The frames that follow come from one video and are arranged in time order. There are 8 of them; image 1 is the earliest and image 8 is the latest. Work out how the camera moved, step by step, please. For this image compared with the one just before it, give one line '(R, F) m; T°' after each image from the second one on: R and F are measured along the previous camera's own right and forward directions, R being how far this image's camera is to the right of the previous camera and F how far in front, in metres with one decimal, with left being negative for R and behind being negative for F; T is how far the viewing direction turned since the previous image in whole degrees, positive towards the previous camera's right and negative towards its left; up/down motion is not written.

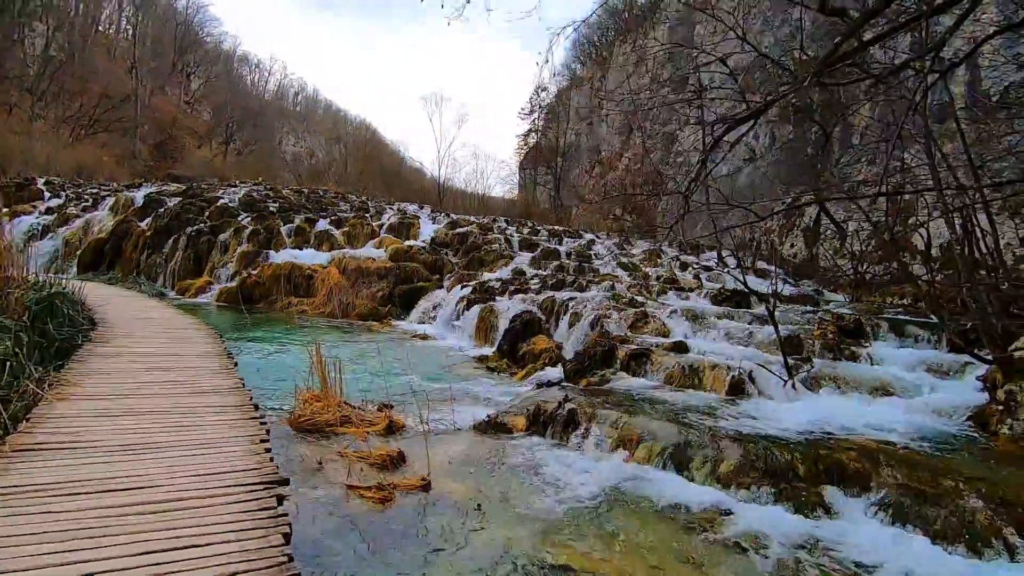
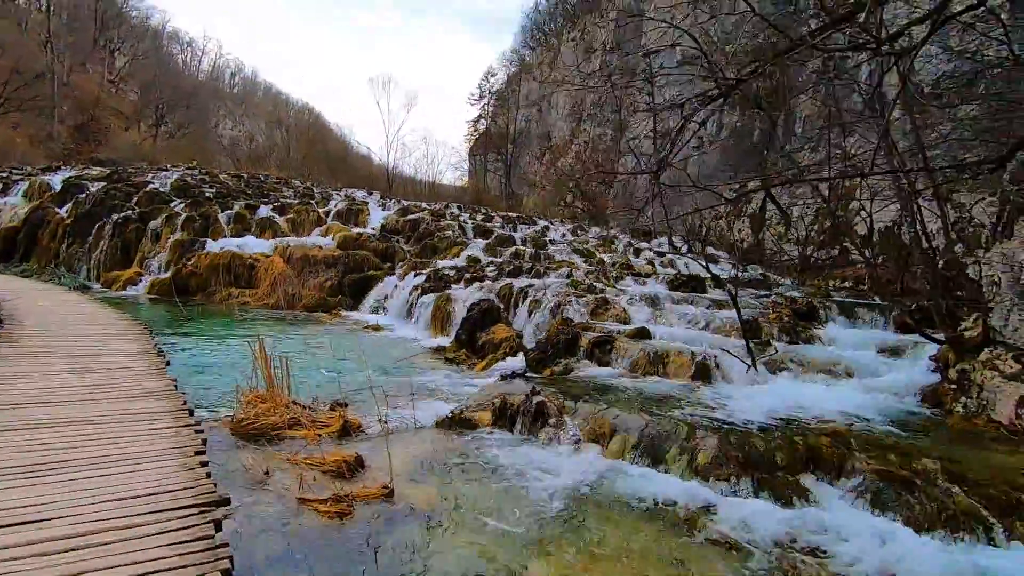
(-0.1, +0.4) m; +5°
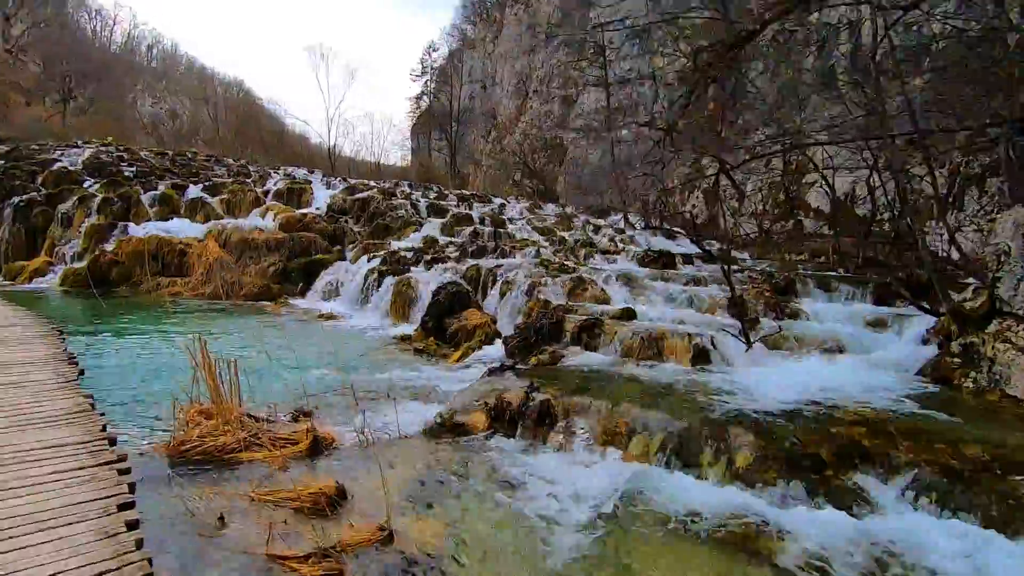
(-0.4, +0.8) m; +6°
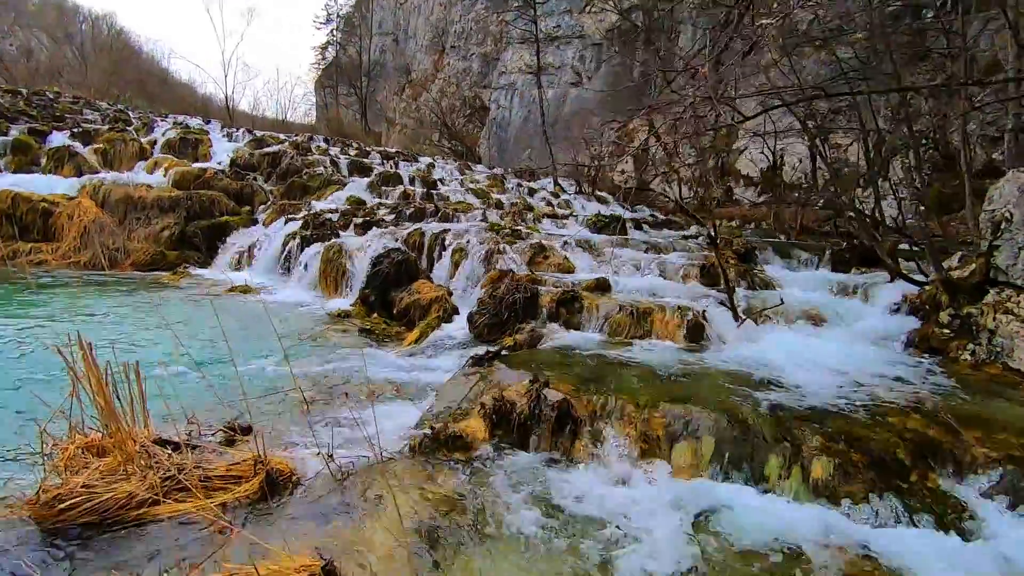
(-0.7, +1.1) m; +9°
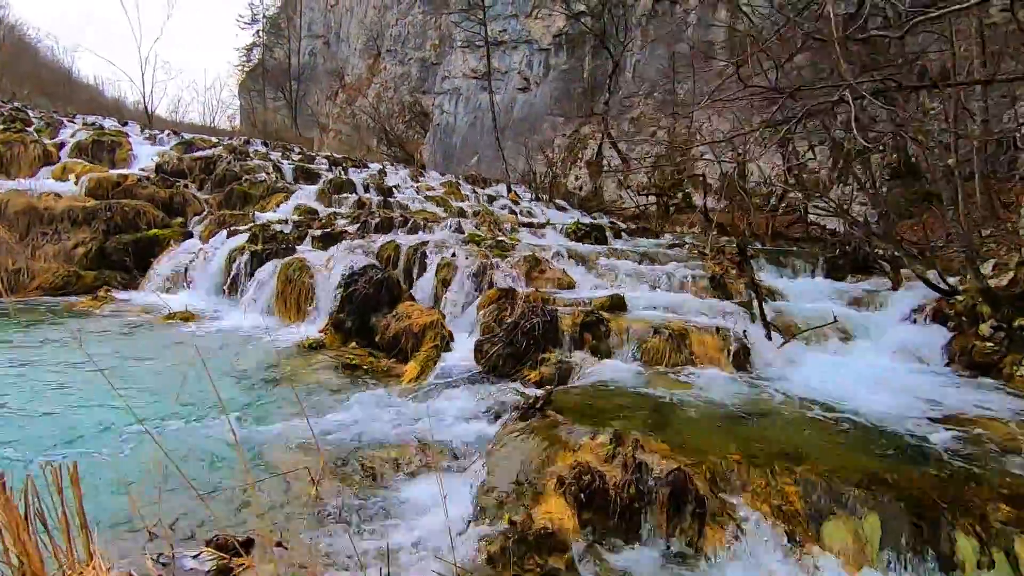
(-0.8, +1.0) m; +7°
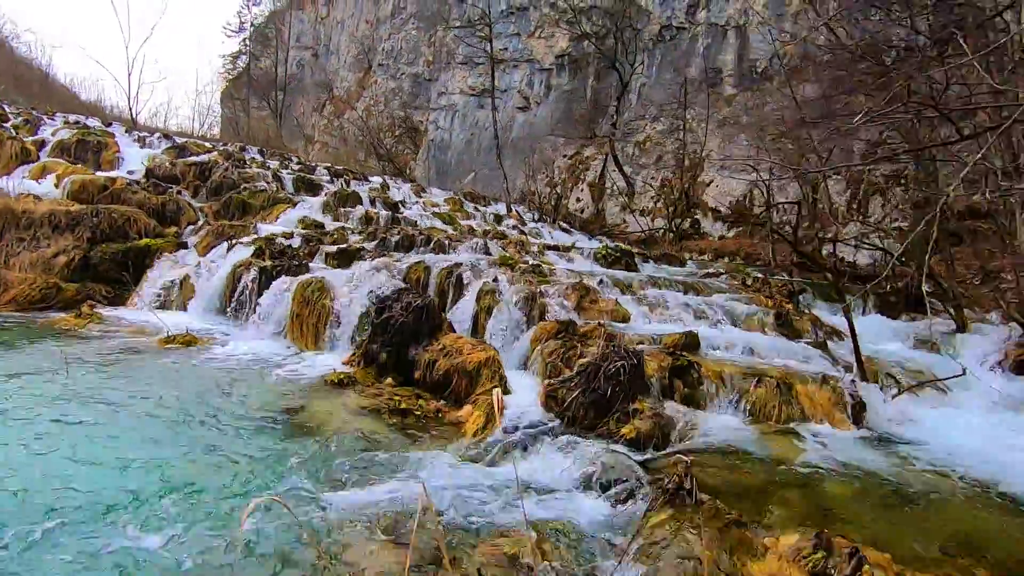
(-0.9, +0.8) m; +2°
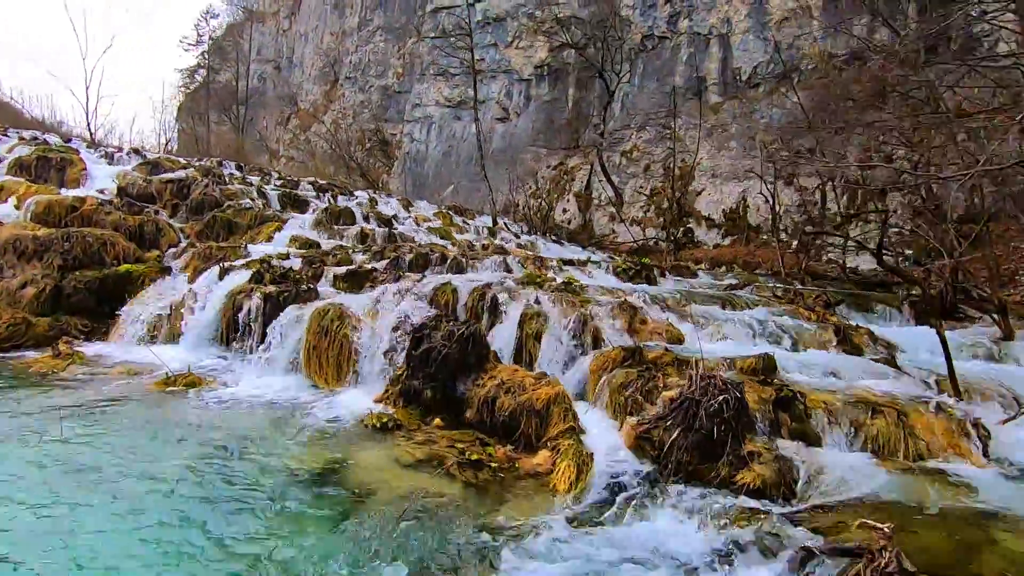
(-0.9, +0.7) m; +3°
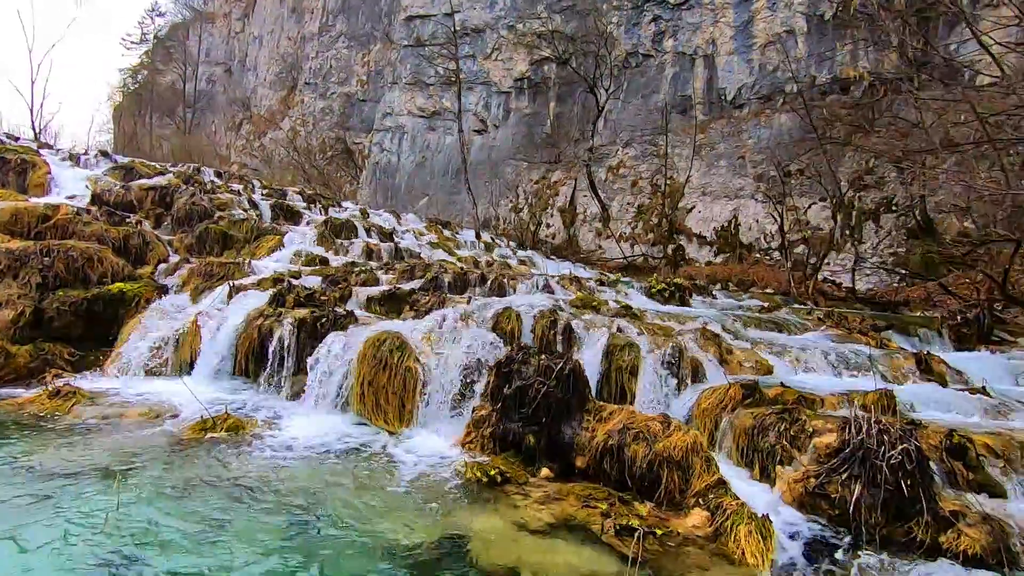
(-1.4, +0.7) m; +5°
